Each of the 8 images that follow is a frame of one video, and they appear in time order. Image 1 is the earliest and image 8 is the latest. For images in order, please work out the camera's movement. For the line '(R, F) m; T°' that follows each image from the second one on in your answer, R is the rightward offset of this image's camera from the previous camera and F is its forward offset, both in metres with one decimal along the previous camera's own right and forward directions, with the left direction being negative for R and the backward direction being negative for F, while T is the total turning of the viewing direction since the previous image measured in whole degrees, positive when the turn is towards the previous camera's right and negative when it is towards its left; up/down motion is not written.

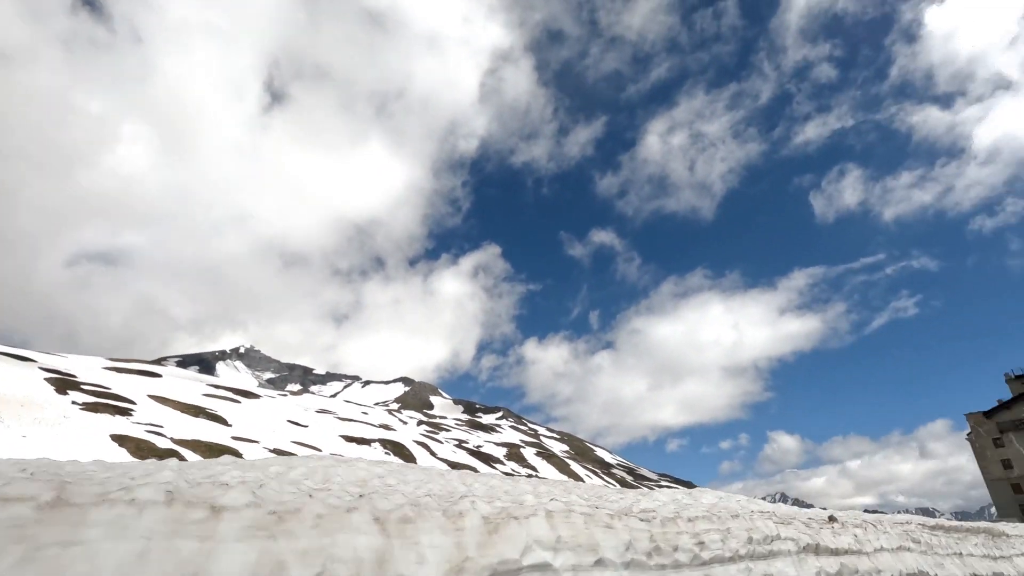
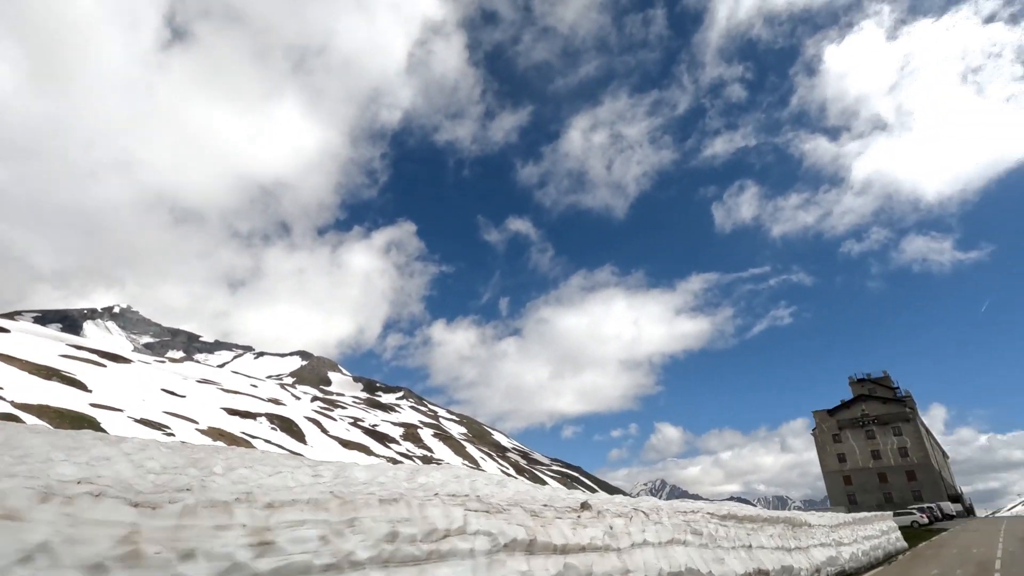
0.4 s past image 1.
(+1.4, +1.0) m; +9°
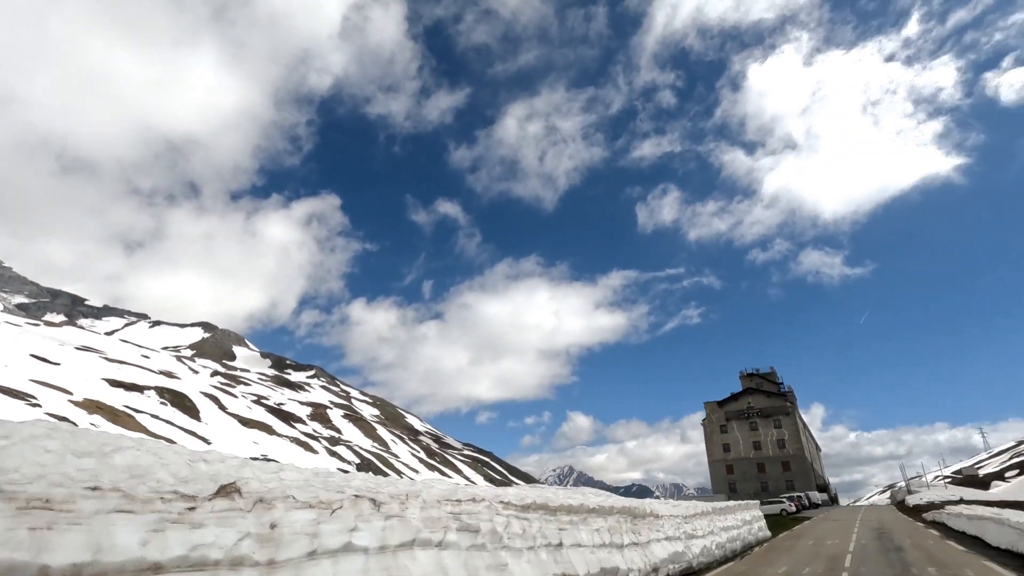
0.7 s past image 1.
(+1.1, +1.2) m; +8°
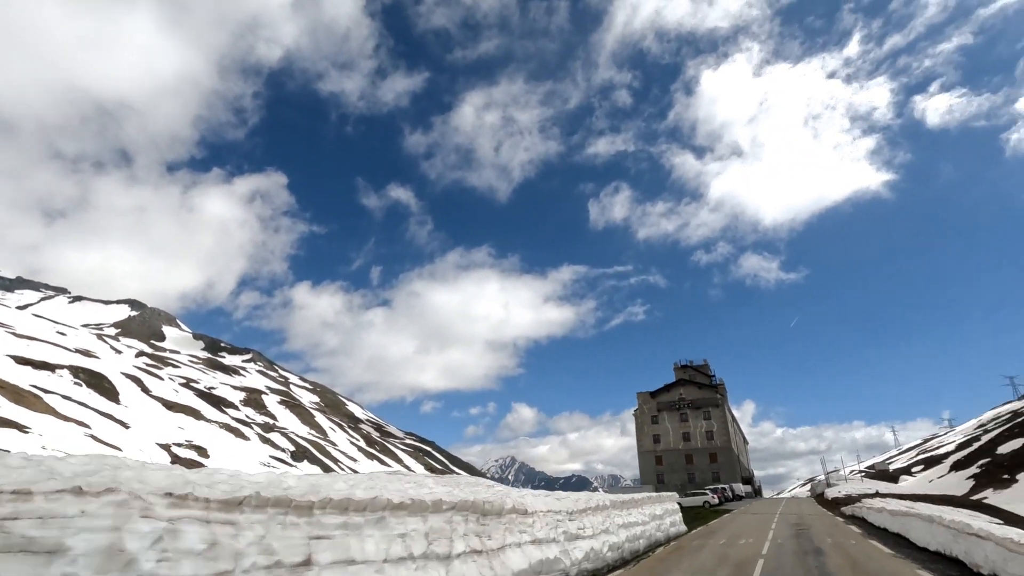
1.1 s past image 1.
(+0.9, +1.3) m; +5°
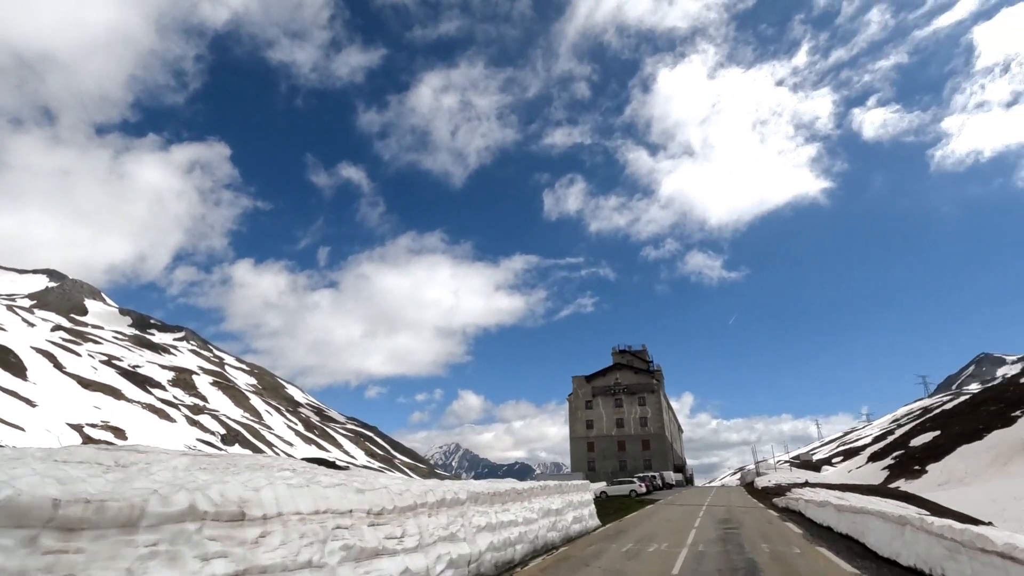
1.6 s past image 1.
(+1.0, +1.8) m; +5°
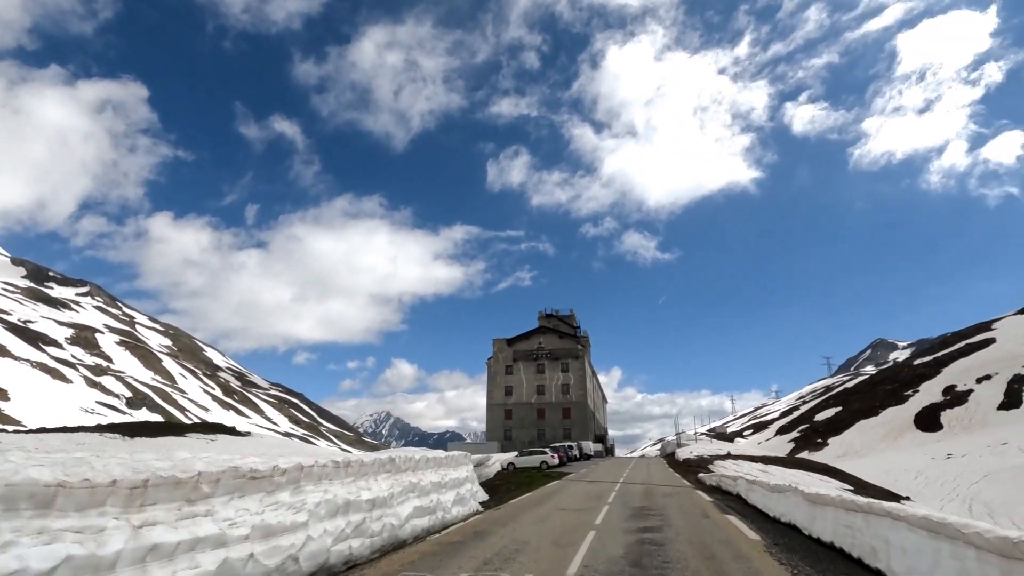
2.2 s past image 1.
(+1.0, +2.4) m; +7°
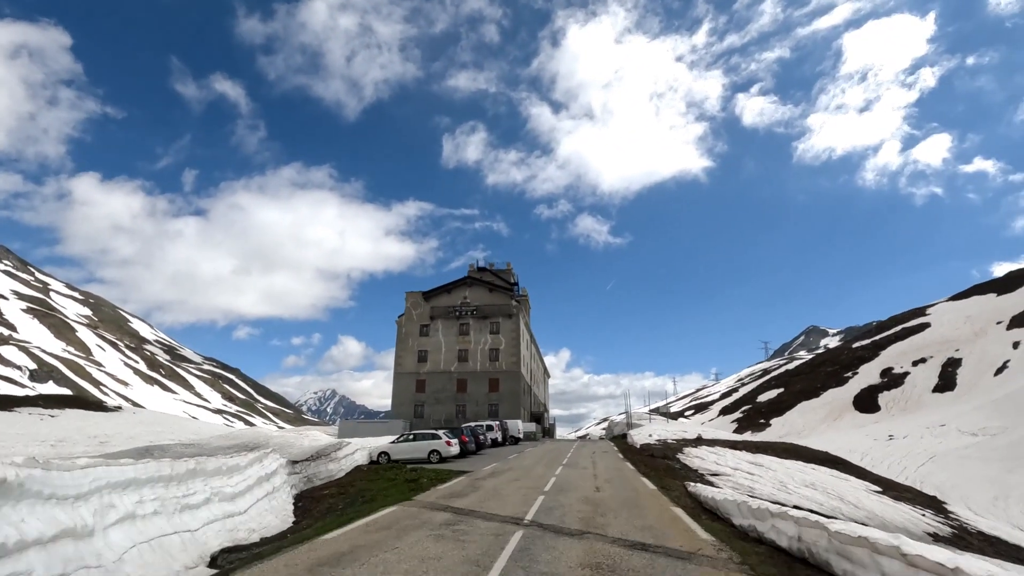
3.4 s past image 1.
(+1.3, +4.9) m; +5°
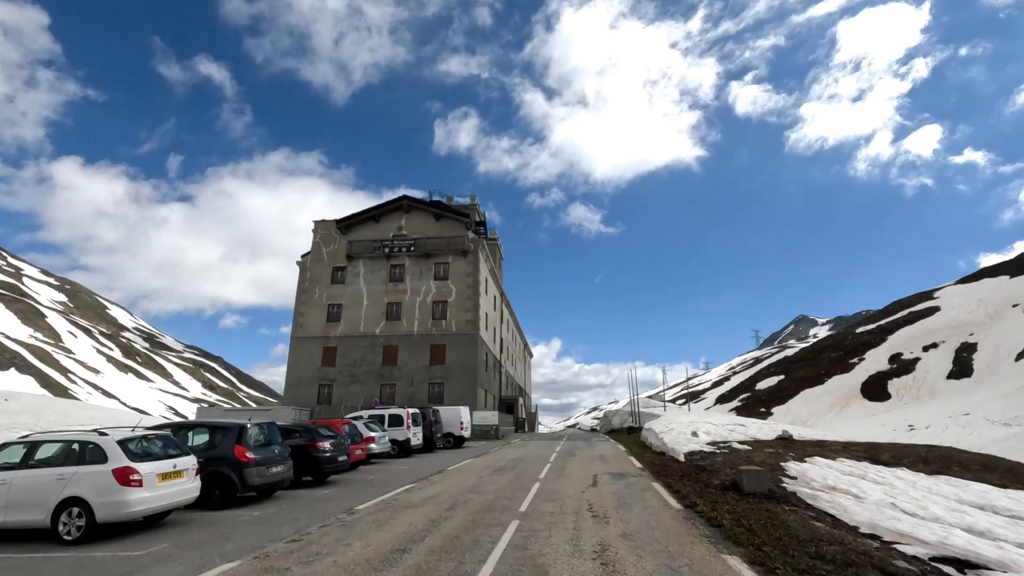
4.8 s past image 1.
(+0.9, +6.0) m; +1°
